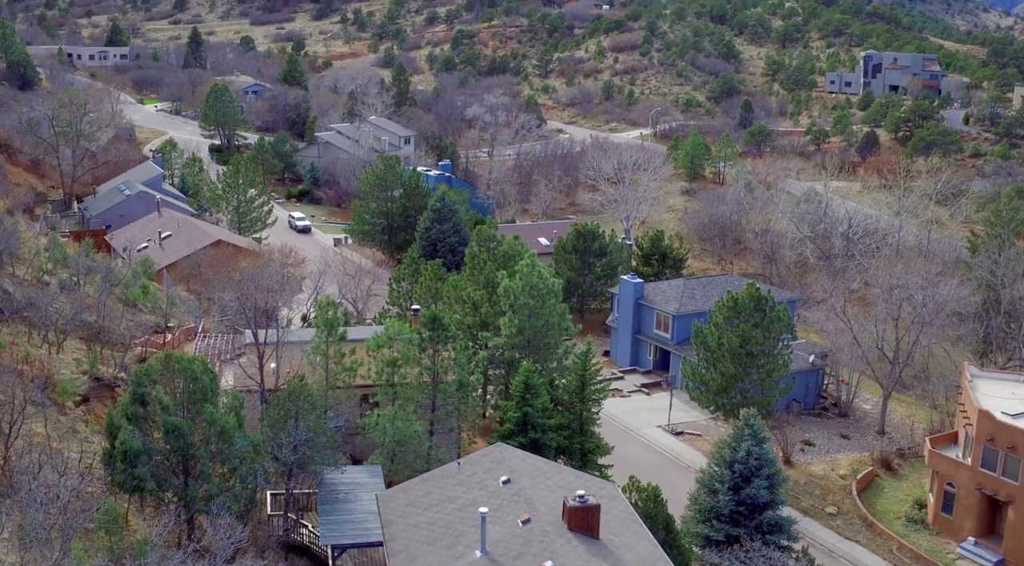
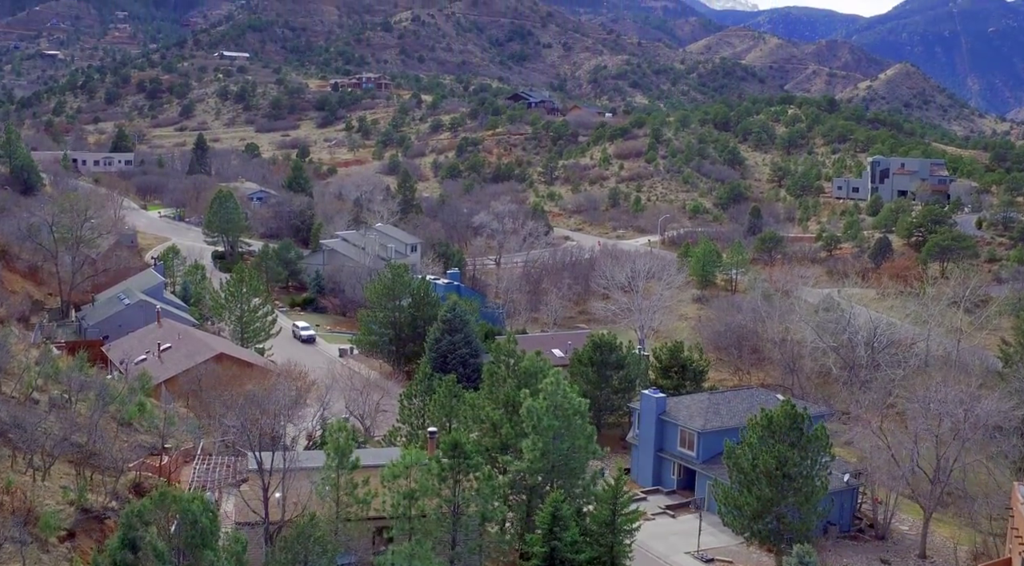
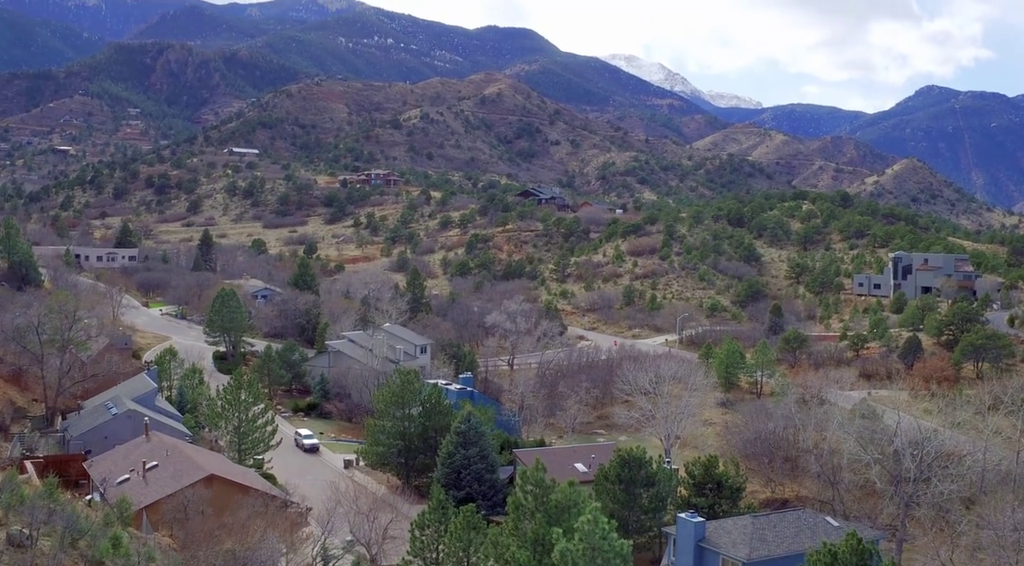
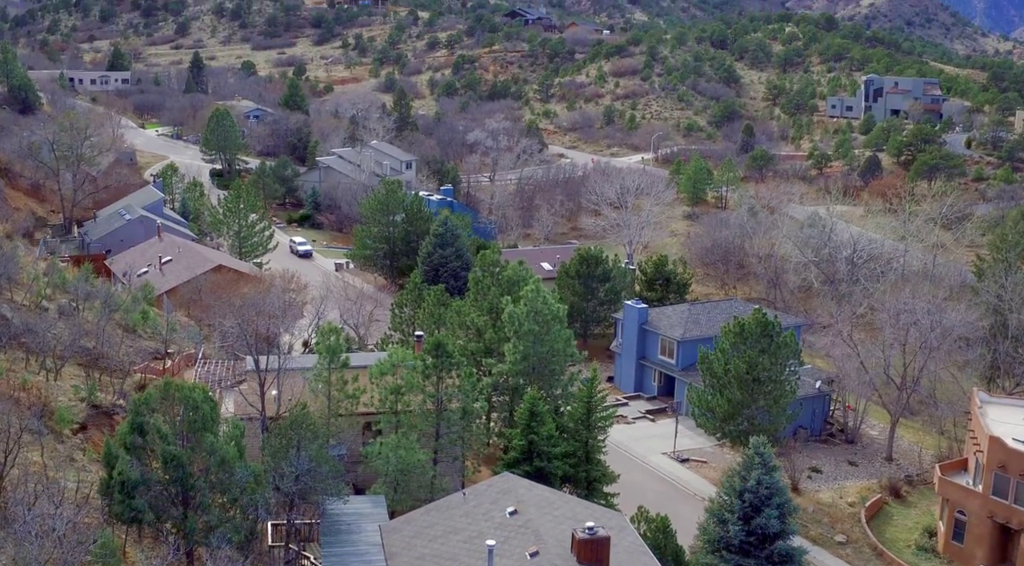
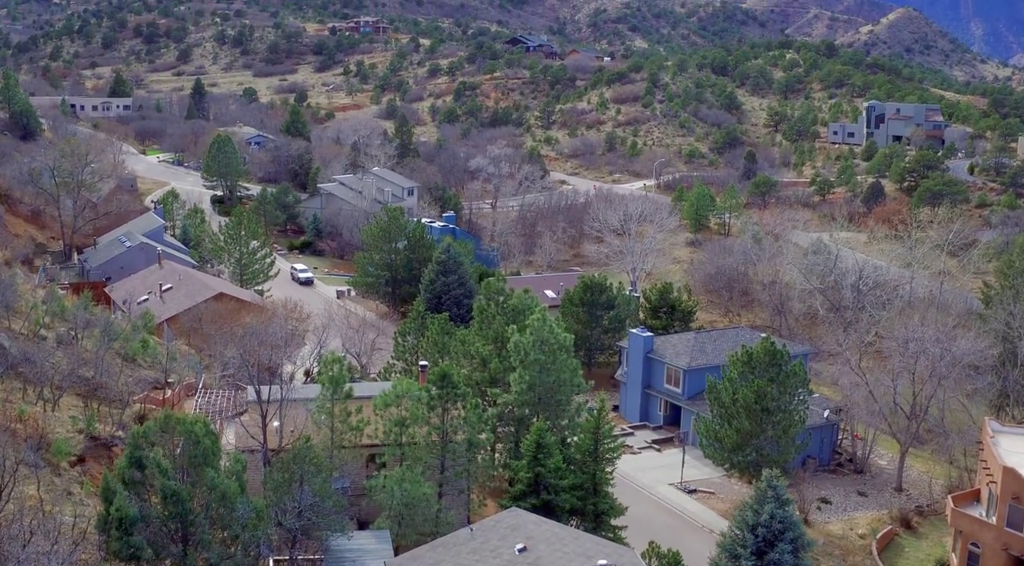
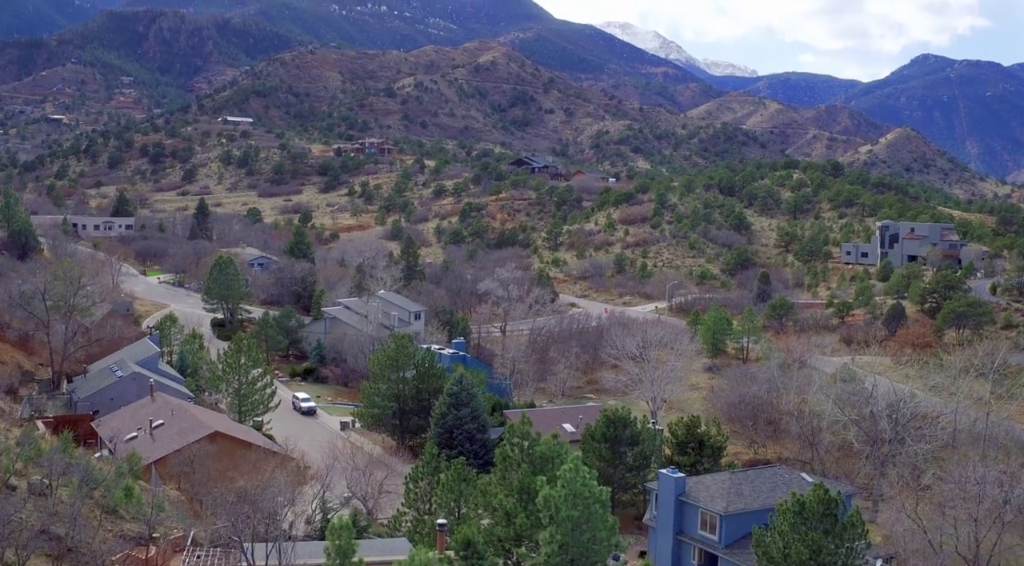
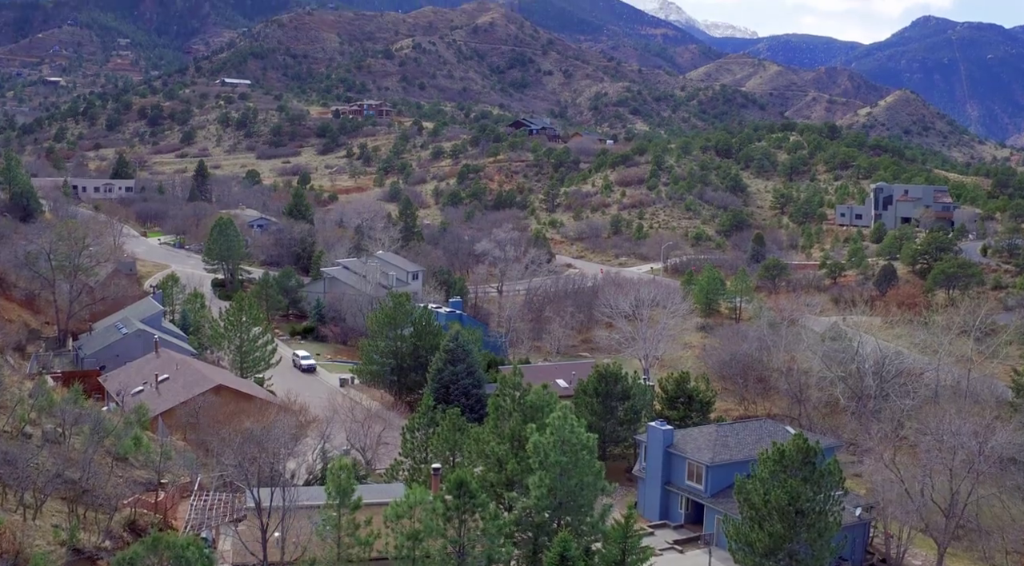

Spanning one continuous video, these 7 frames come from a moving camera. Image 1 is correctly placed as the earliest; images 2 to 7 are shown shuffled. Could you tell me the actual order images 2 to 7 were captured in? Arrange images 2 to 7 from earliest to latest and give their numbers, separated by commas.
4, 5, 2, 7, 6, 3
